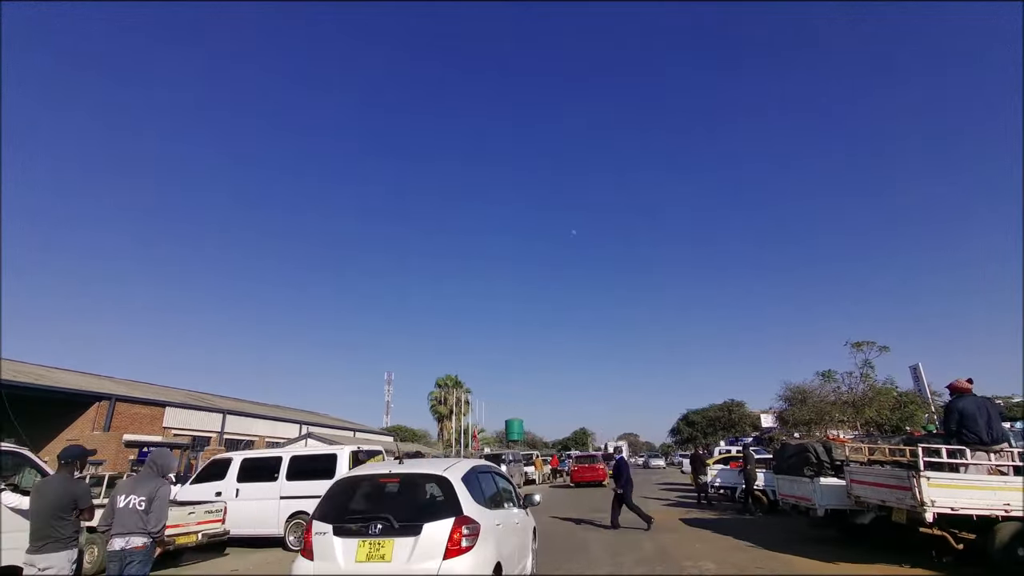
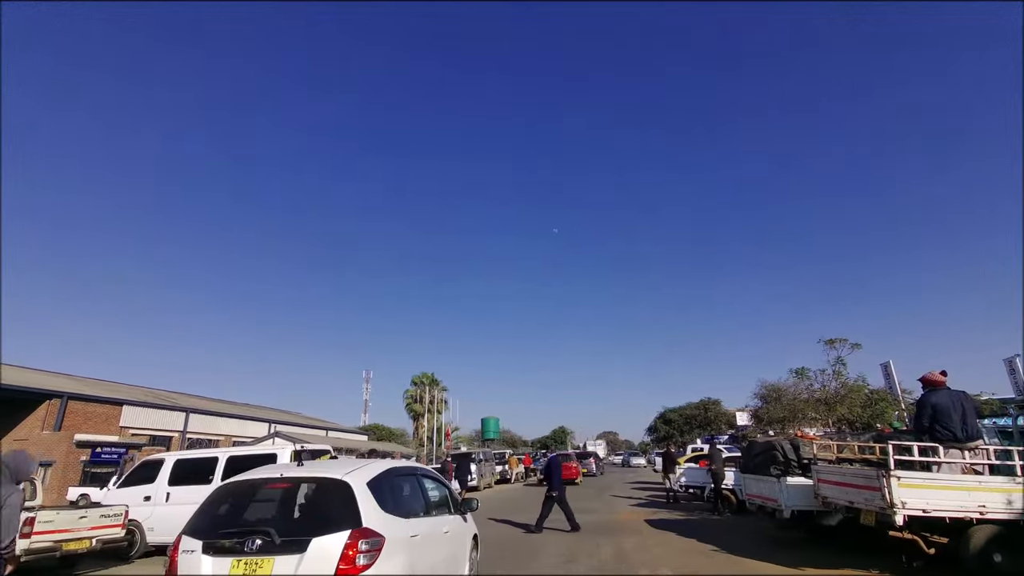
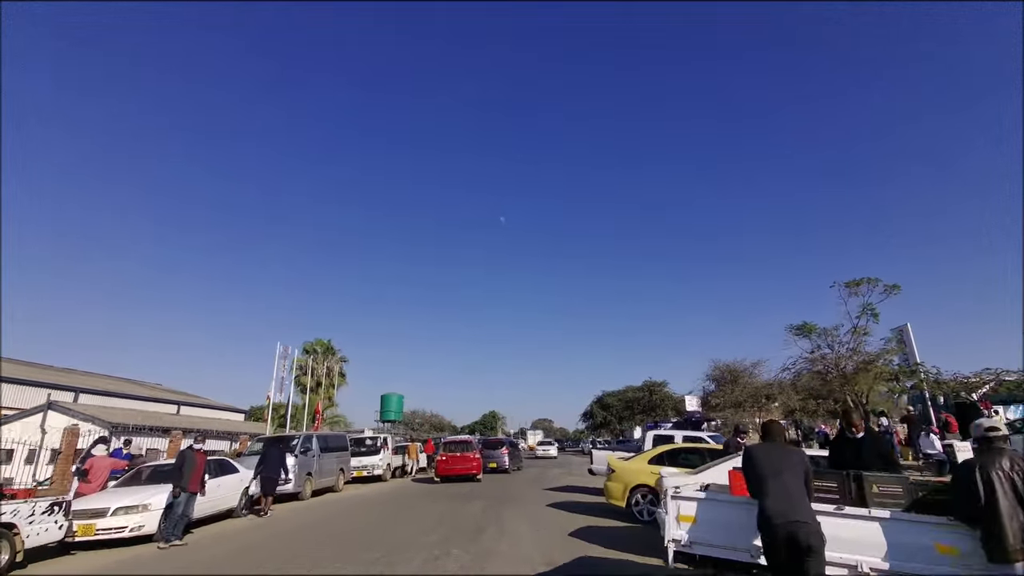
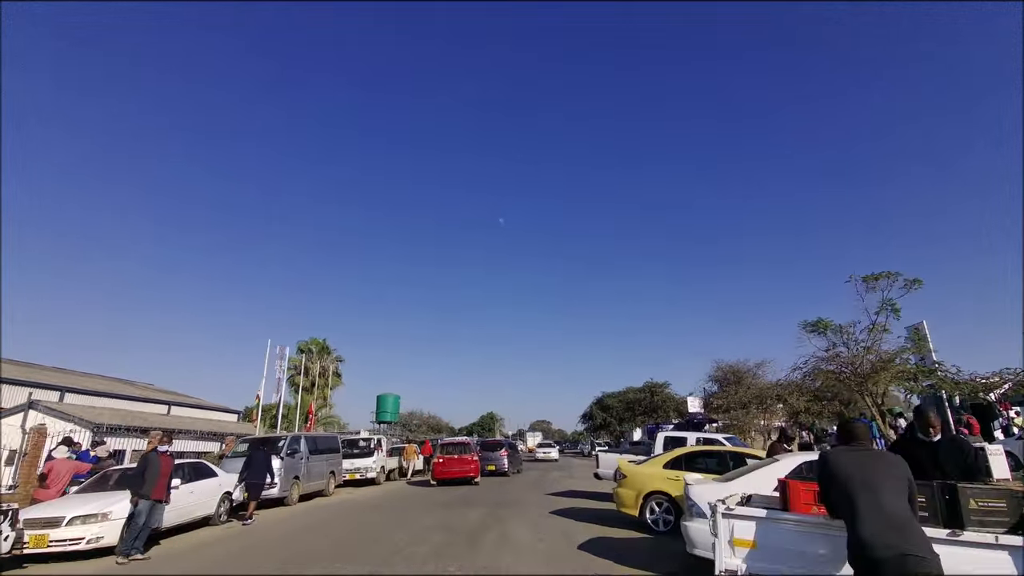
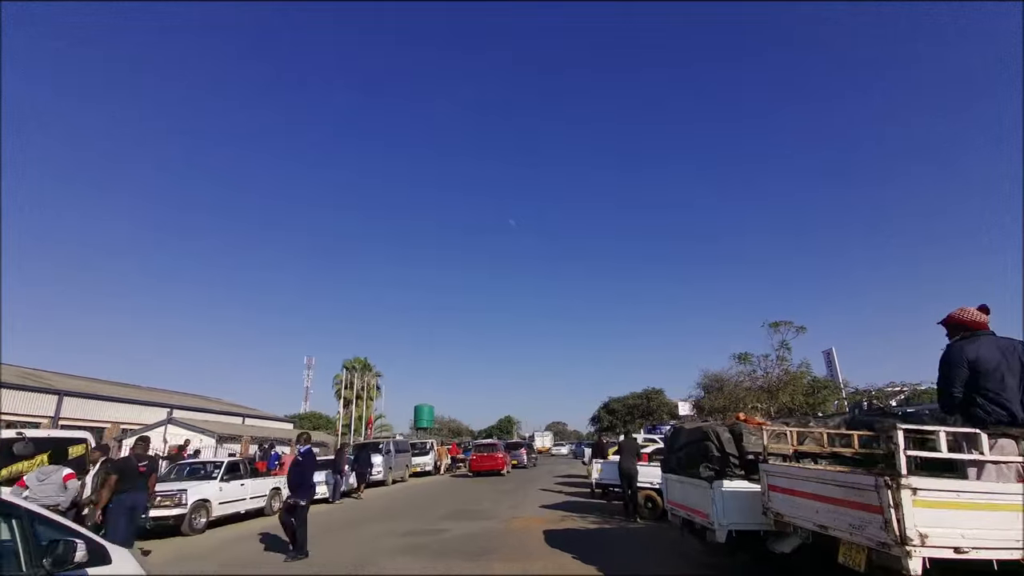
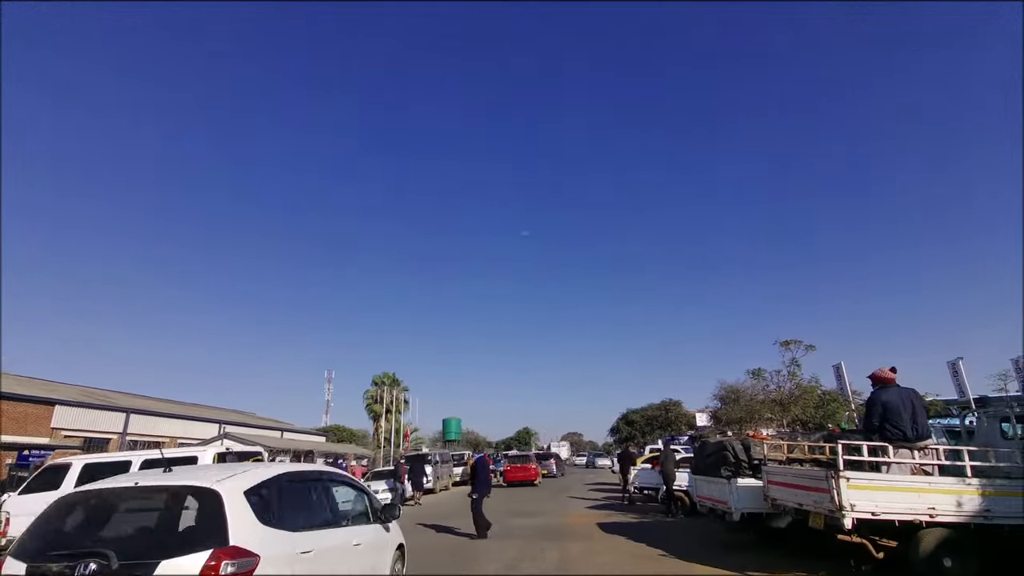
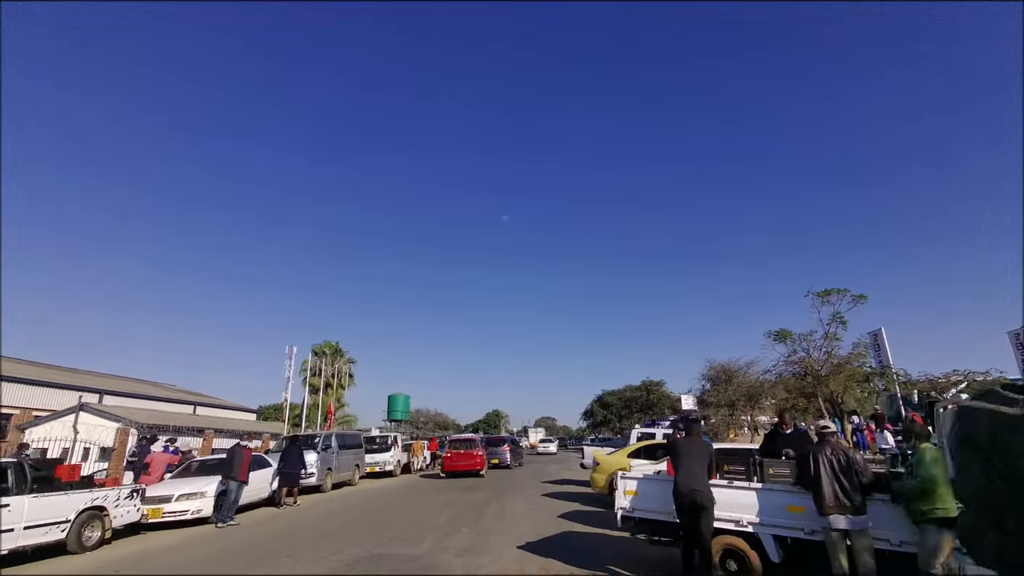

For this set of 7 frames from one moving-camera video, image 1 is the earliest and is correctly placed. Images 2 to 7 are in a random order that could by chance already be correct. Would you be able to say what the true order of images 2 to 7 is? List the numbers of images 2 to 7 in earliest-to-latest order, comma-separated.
2, 6, 5, 7, 3, 4
